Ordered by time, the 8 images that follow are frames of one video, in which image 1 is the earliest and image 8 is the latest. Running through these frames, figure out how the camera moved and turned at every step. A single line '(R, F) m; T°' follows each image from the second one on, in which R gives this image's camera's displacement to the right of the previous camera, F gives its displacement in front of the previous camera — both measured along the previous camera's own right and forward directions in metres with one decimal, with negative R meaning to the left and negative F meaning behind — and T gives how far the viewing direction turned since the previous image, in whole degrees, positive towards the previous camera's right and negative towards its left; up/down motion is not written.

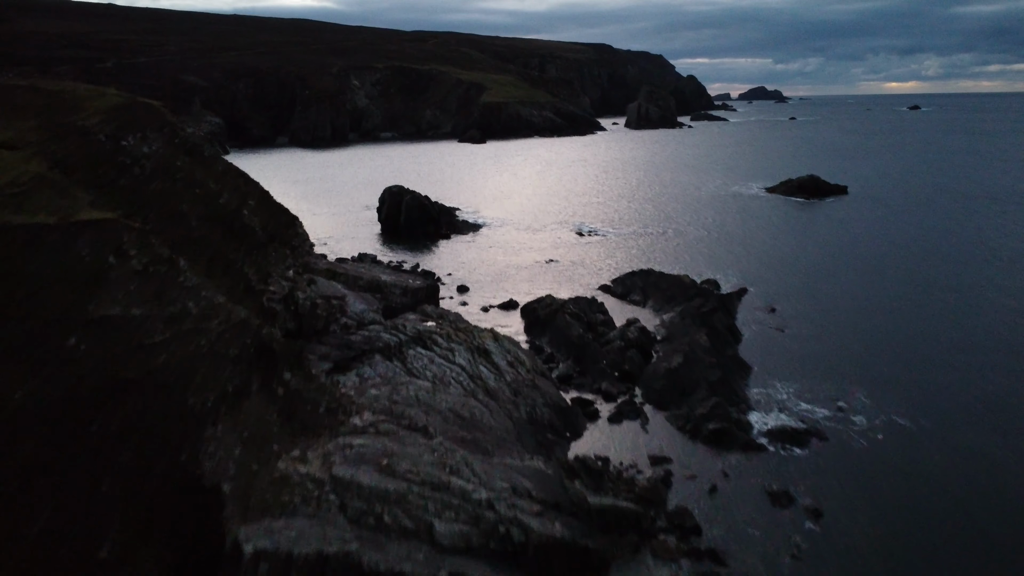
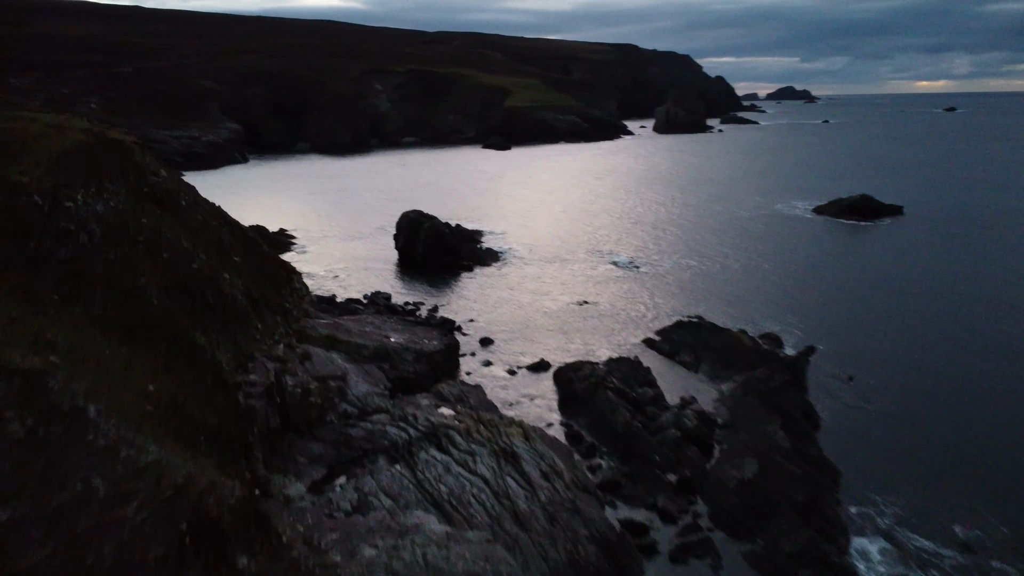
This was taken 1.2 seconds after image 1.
(-0.3, +4.1) m; -2°
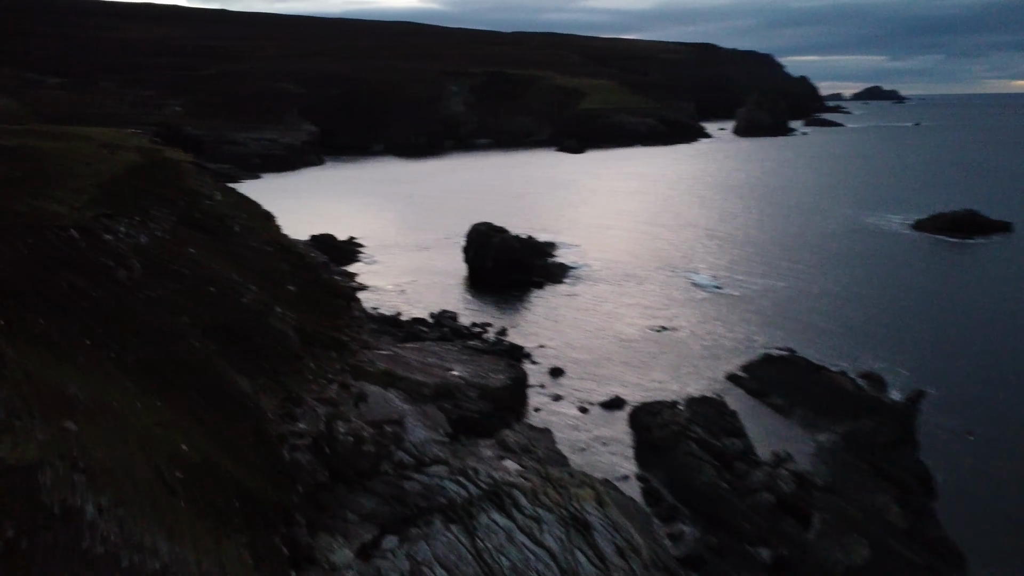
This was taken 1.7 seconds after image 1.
(-0.1, +1.9) m; -5°
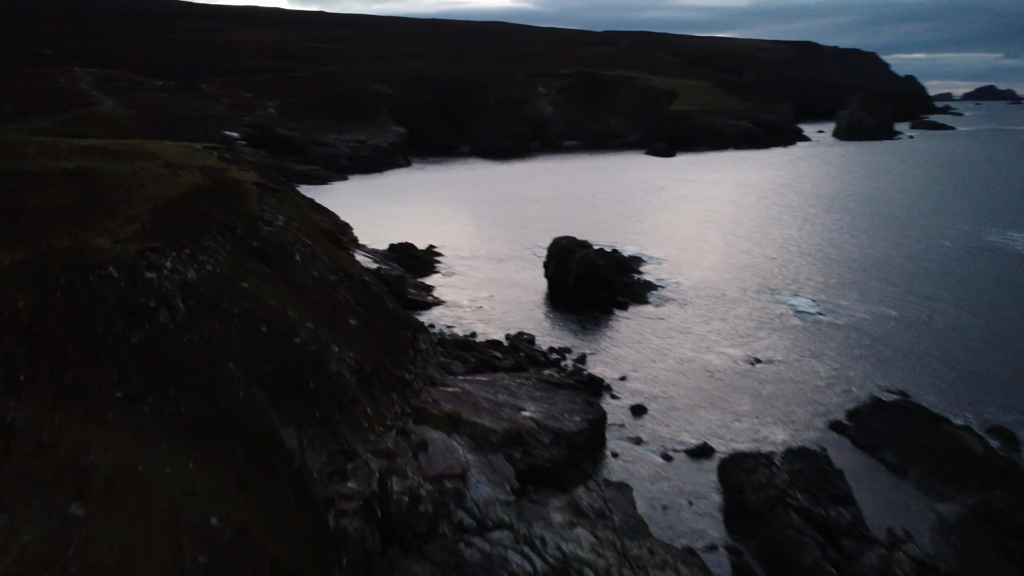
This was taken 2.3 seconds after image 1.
(+0.1, +1.9) m; -6°
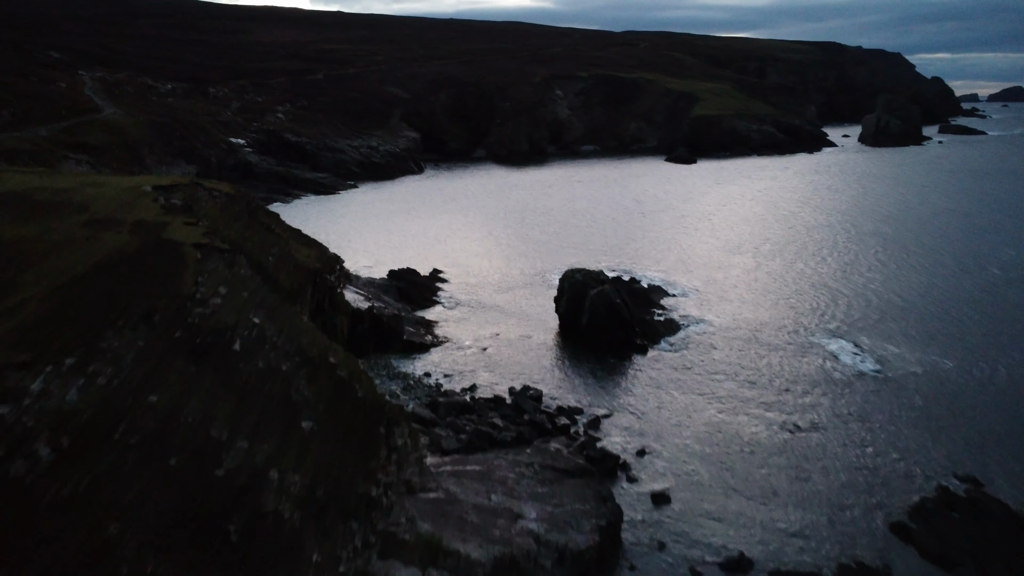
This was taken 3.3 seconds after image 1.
(+0.4, +3.8) m; -1°
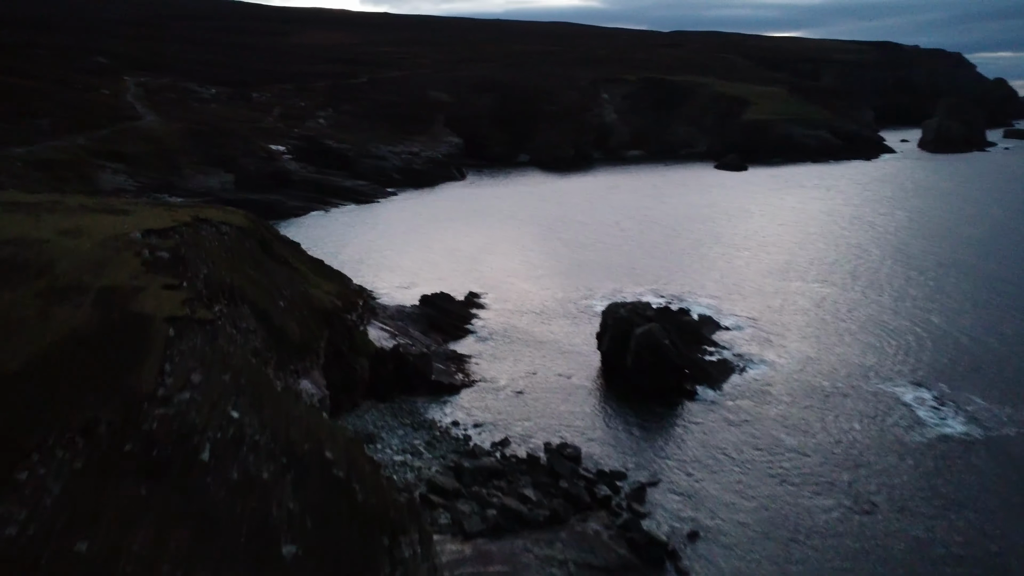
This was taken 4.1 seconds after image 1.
(+0.2, +2.9) m; -3°
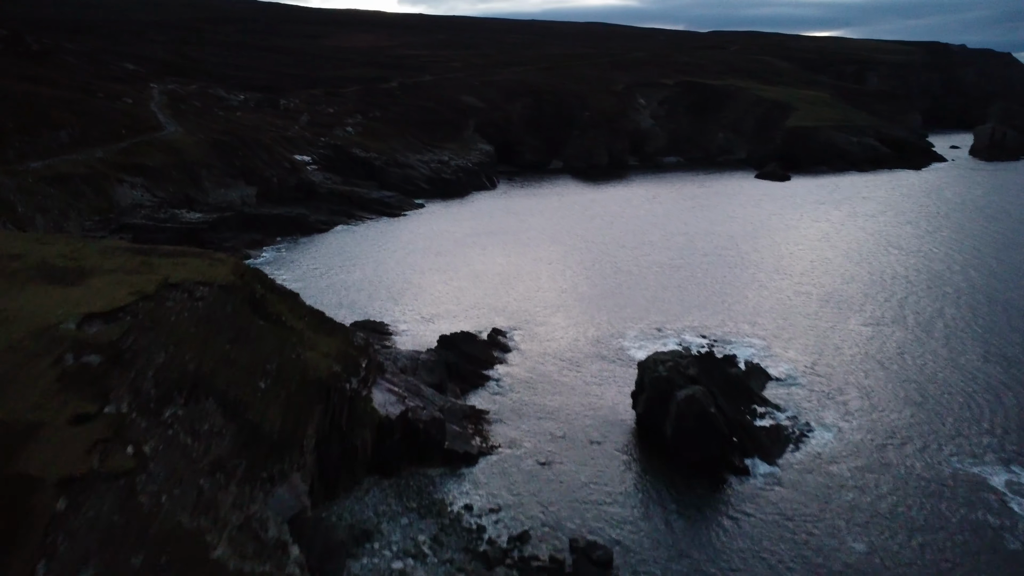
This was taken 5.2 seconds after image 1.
(+0.3, +3.8) m; -2°
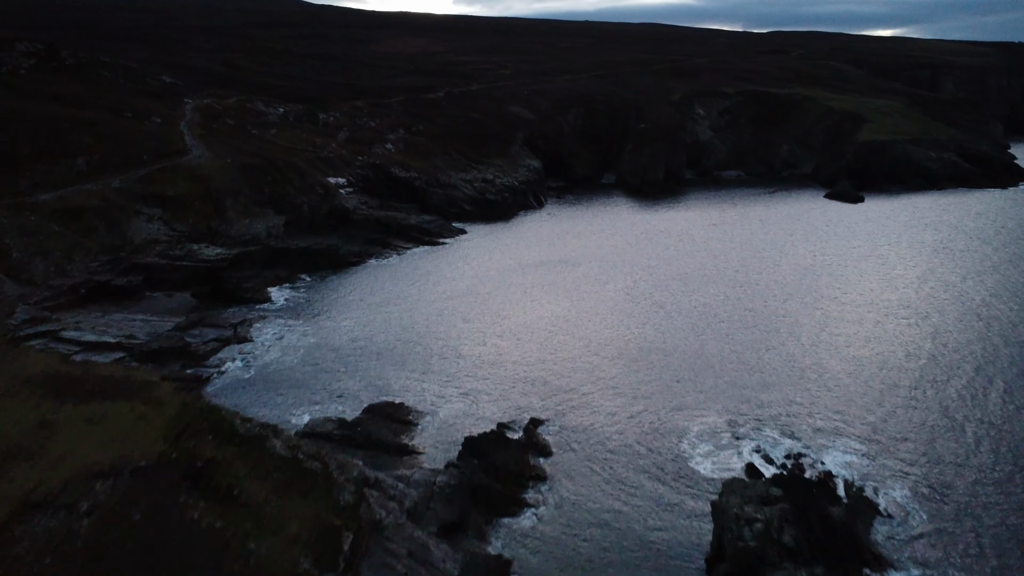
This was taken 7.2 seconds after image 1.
(+0.3, +7.1) m; -4°
